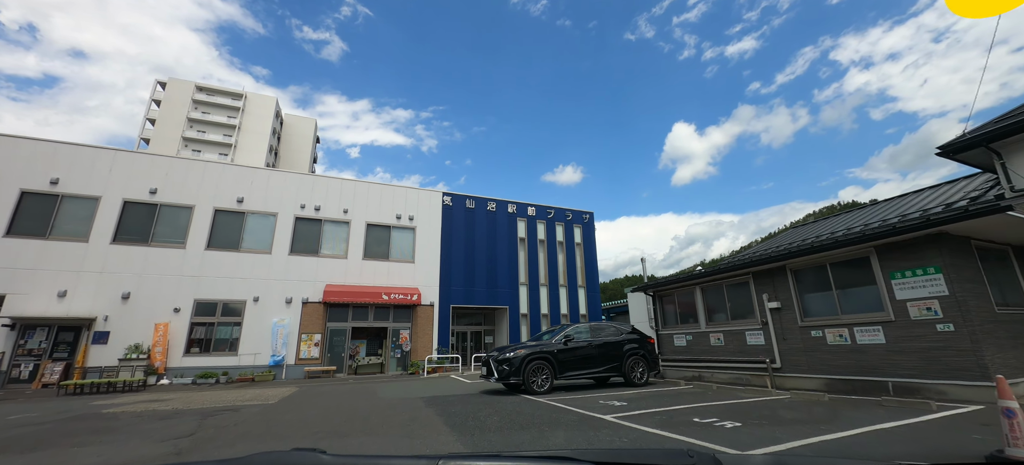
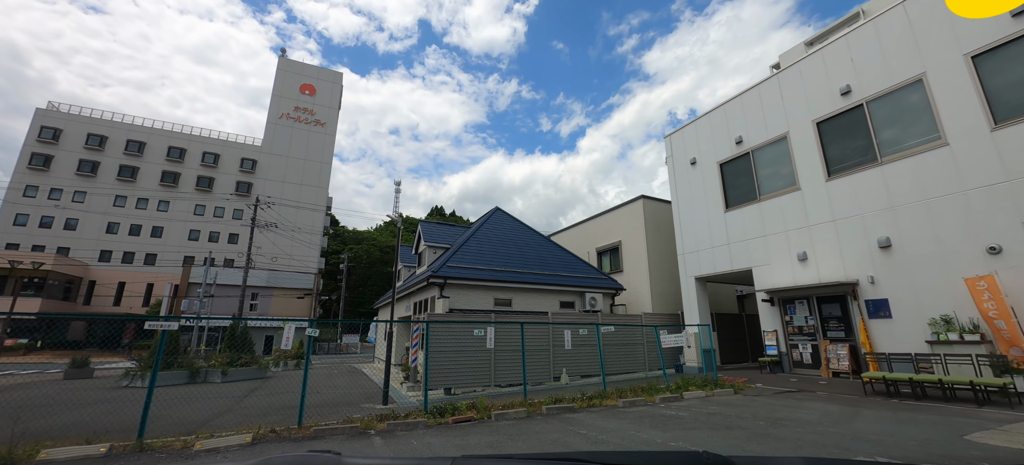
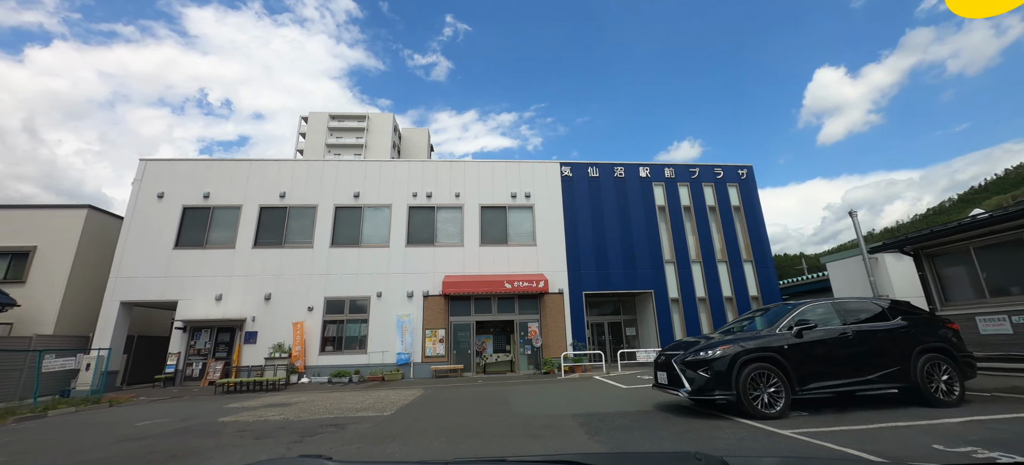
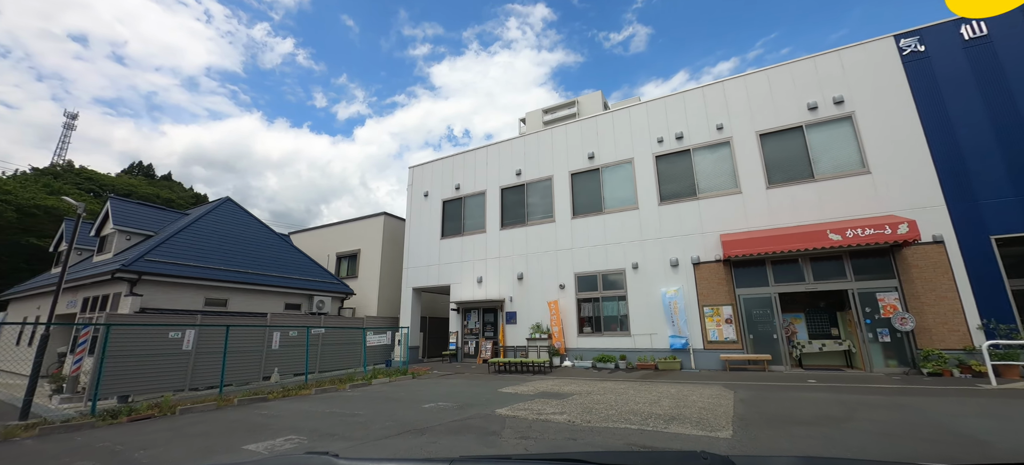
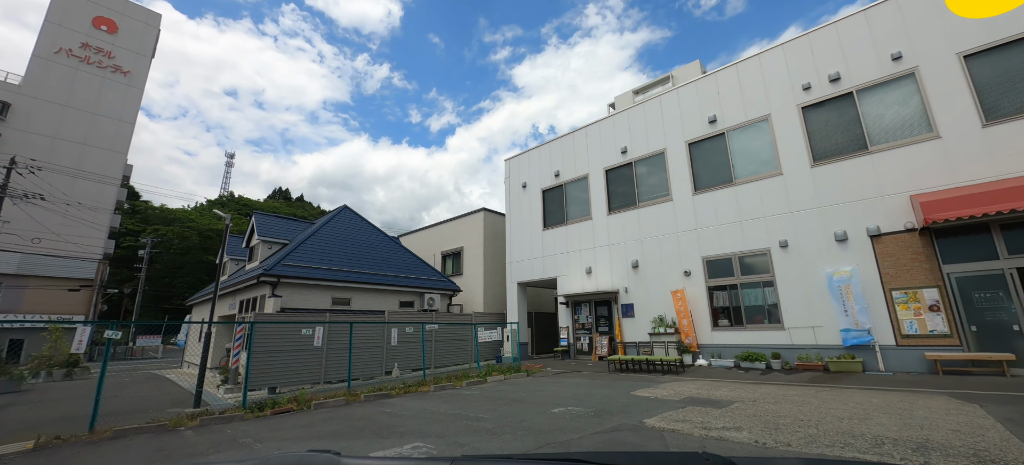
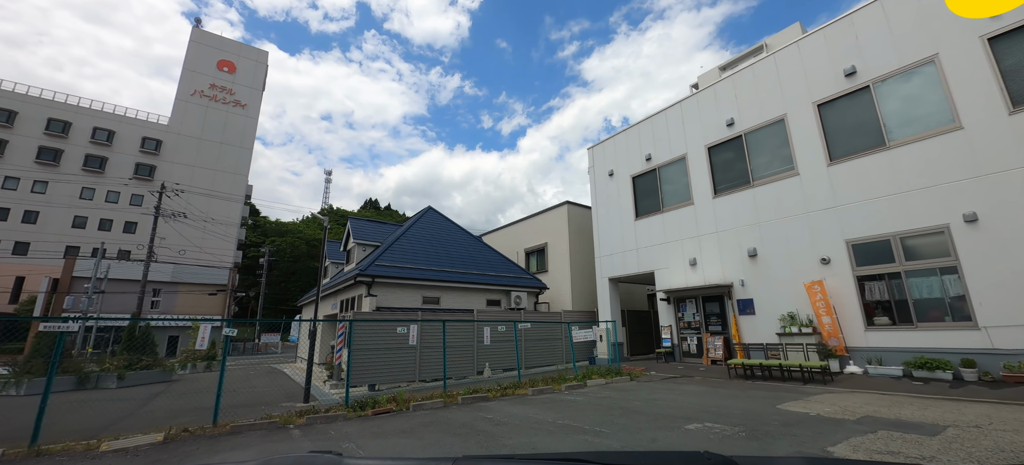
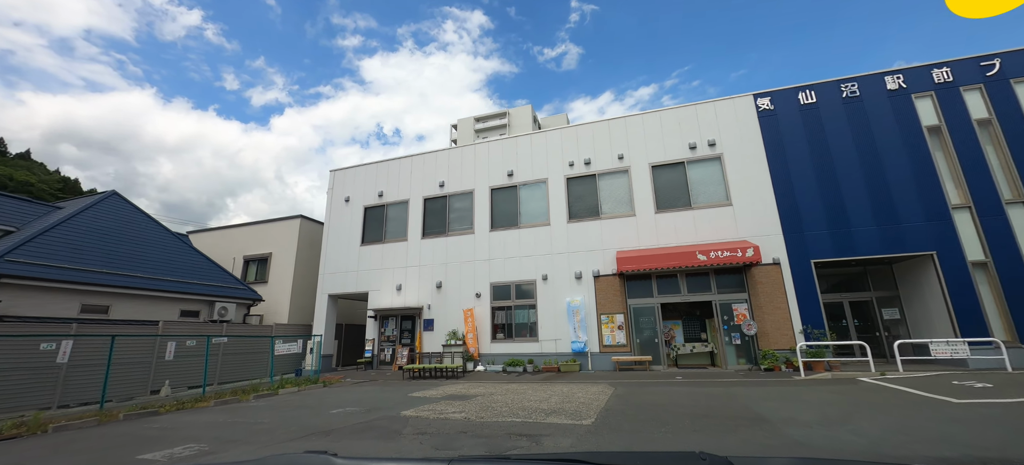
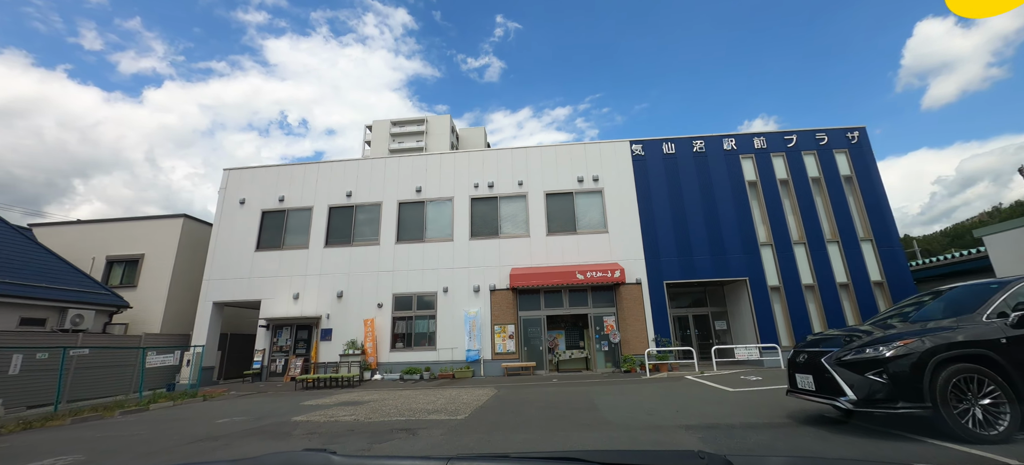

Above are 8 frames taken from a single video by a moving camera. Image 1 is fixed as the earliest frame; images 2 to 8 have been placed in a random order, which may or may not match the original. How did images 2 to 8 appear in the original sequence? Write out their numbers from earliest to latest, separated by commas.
3, 8, 7, 4, 5, 6, 2
